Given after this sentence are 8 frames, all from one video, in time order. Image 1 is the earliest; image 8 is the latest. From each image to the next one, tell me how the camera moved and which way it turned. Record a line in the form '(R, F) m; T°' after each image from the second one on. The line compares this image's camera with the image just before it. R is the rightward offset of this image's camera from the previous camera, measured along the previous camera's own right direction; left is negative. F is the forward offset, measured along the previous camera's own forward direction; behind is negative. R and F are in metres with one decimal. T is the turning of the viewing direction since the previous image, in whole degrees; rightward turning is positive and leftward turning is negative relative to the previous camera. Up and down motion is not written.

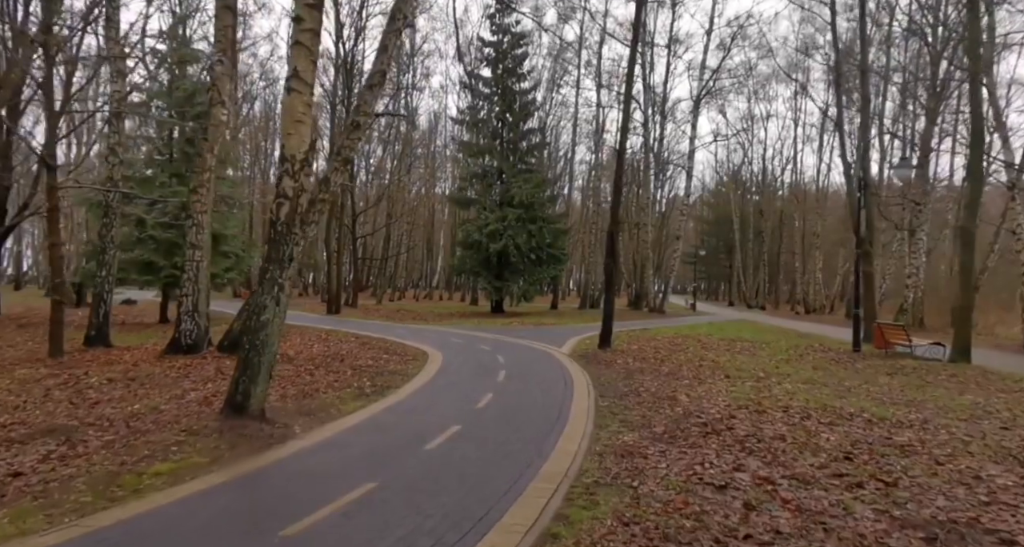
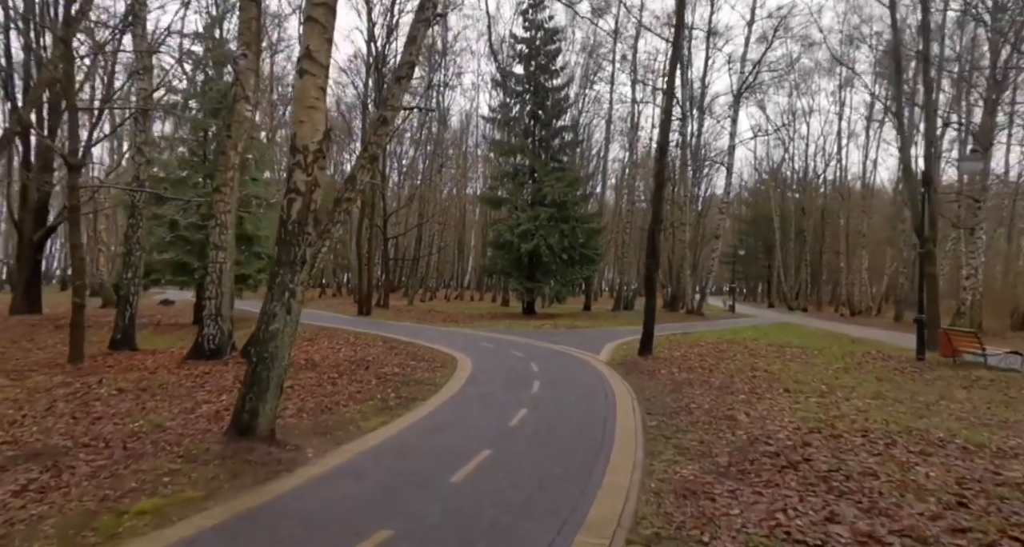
(-0.1, +0.9) m; -3°
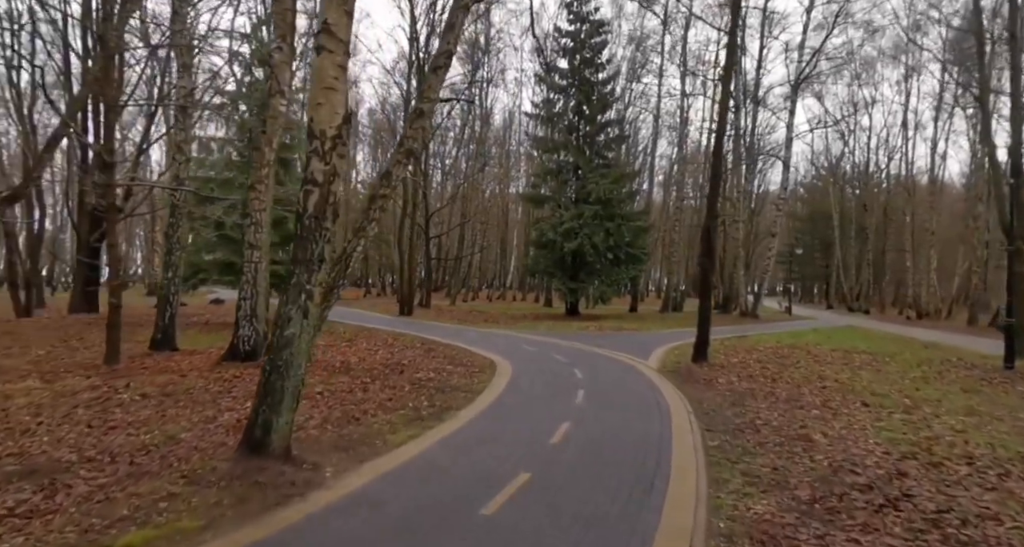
(0.0, +0.8) m; -4°
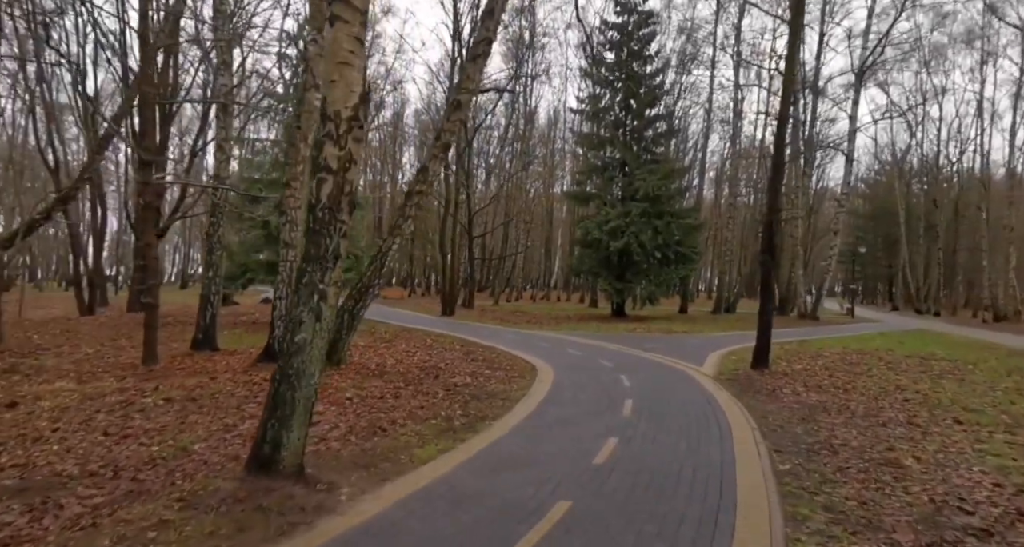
(+0.1, +0.8) m; -4°
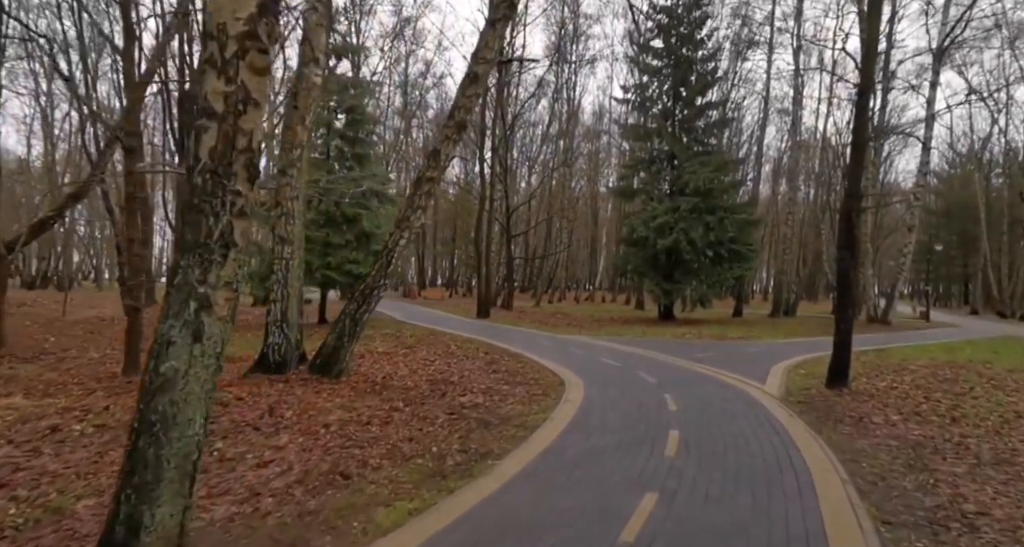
(+0.4, +1.9) m; -4°
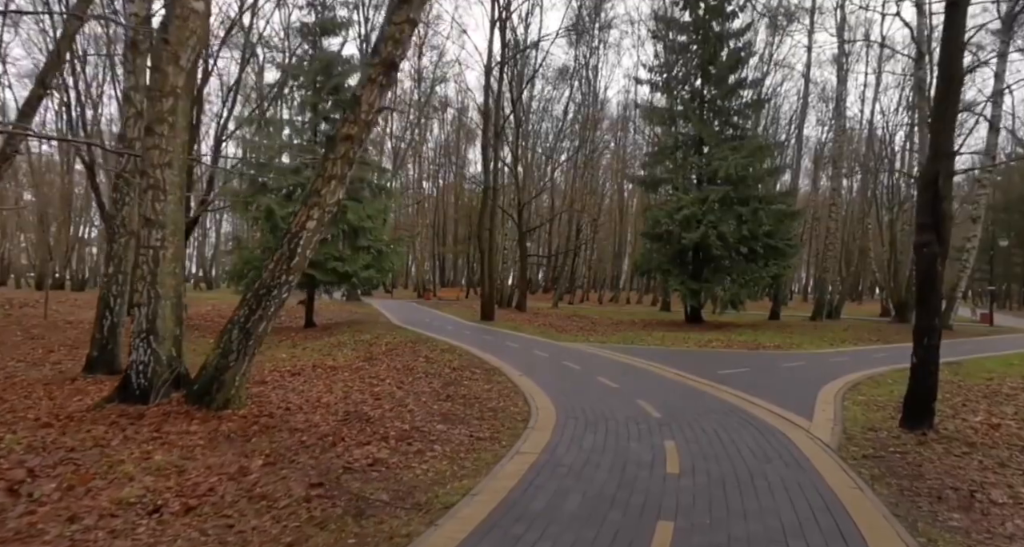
(+1.2, +3.2) m; -3°
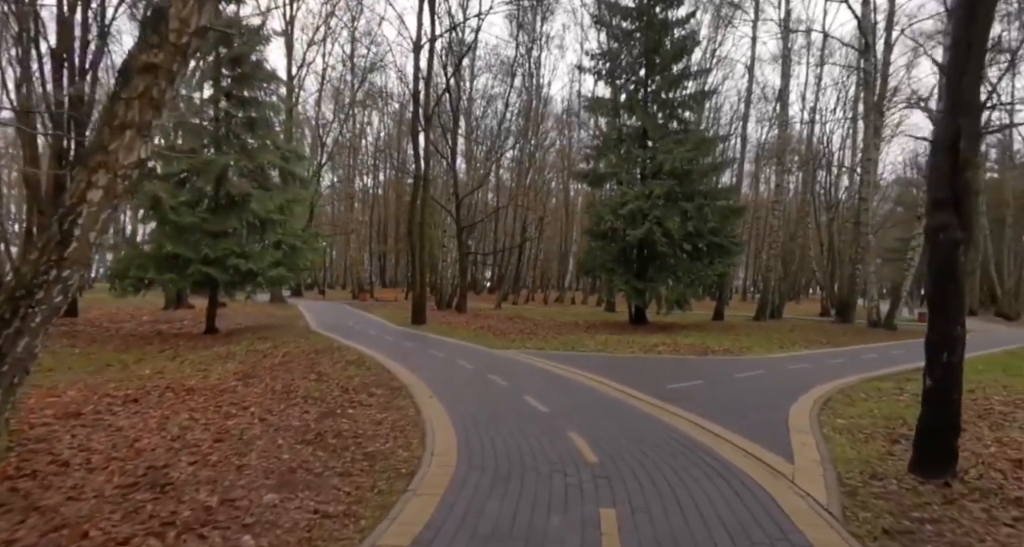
(+0.7, +2.4) m; +5°
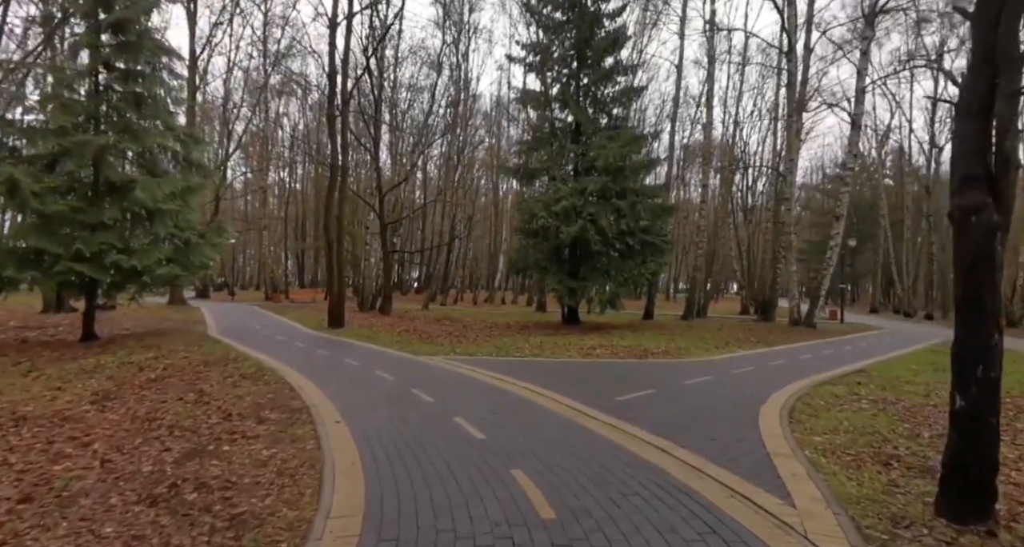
(0.0, +1.6) m; +7°
